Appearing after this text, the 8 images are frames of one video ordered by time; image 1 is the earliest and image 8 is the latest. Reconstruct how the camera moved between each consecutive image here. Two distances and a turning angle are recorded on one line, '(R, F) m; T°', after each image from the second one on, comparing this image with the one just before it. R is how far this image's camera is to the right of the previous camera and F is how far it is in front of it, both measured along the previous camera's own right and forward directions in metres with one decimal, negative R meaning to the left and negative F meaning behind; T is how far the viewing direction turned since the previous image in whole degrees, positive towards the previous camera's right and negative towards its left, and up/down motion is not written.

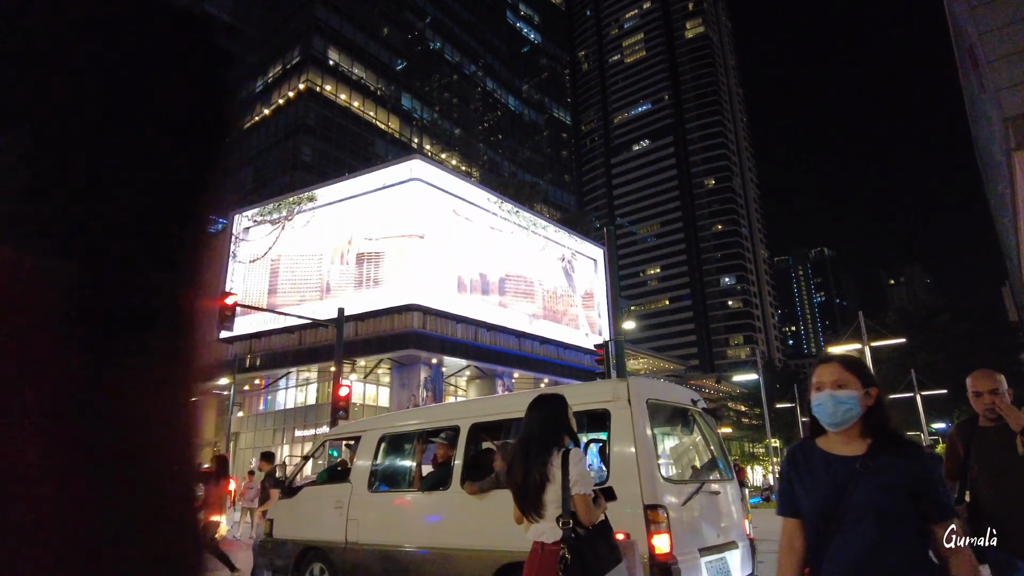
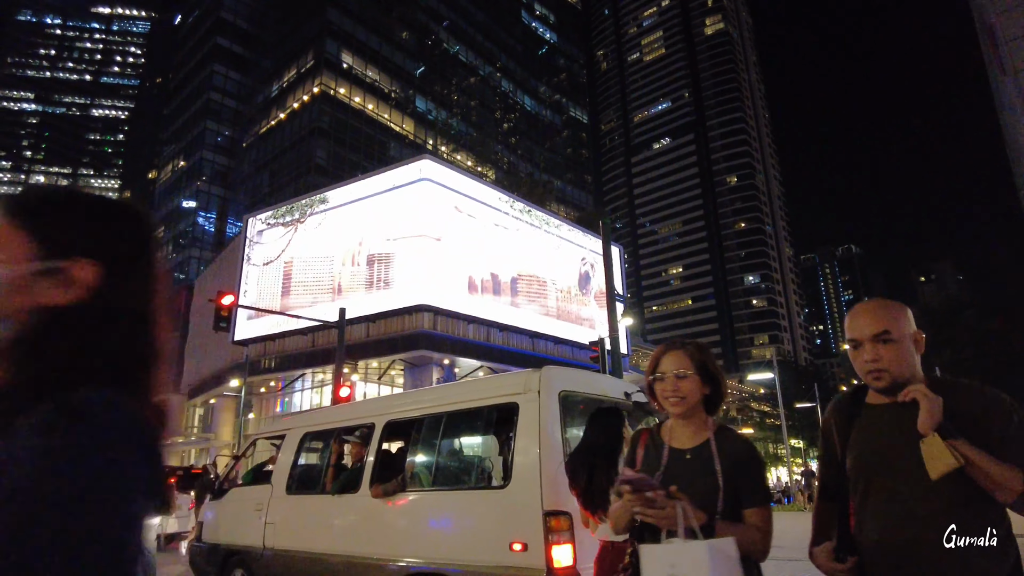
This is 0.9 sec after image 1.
(+0.6, +0.4) m; -2°
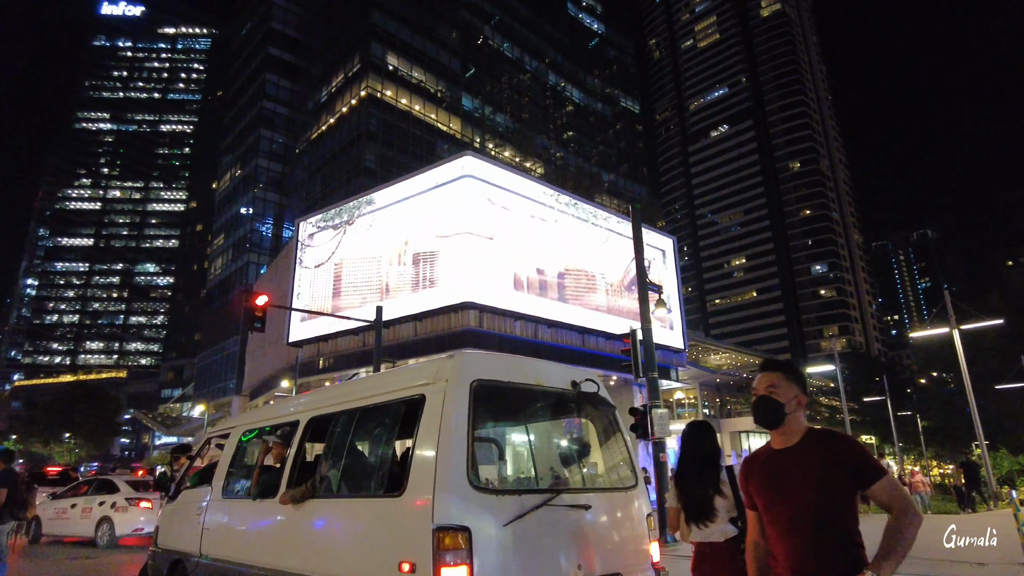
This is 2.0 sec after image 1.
(+0.4, +0.8) m; -5°
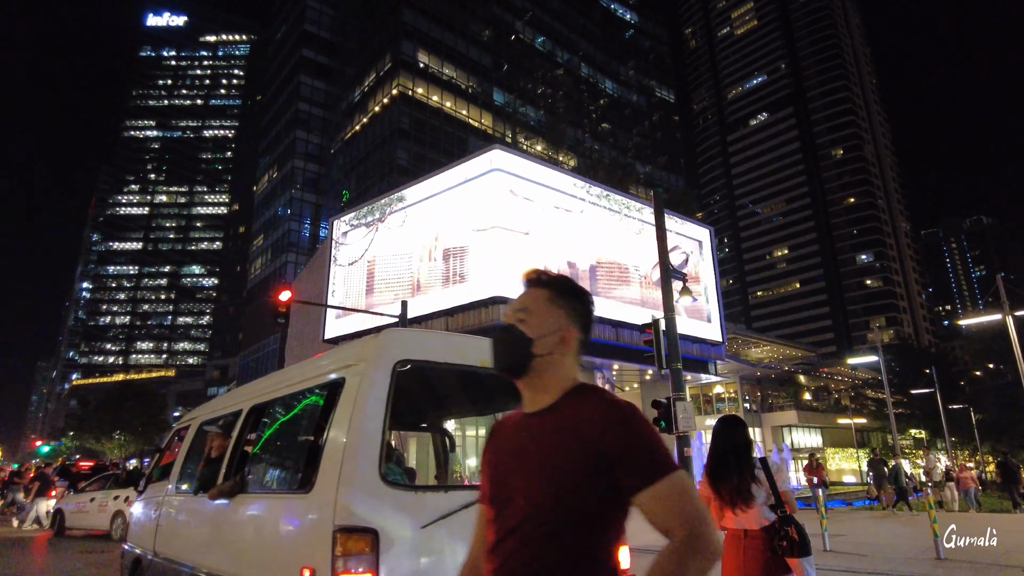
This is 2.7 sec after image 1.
(+0.3, +0.2) m; -3°
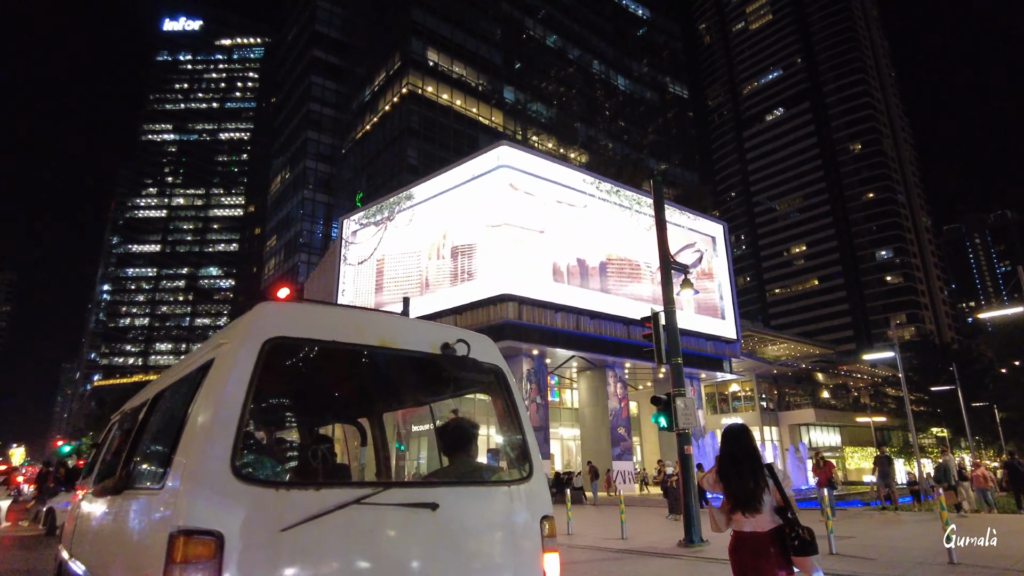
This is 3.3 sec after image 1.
(+0.4, +0.3) m; -1°
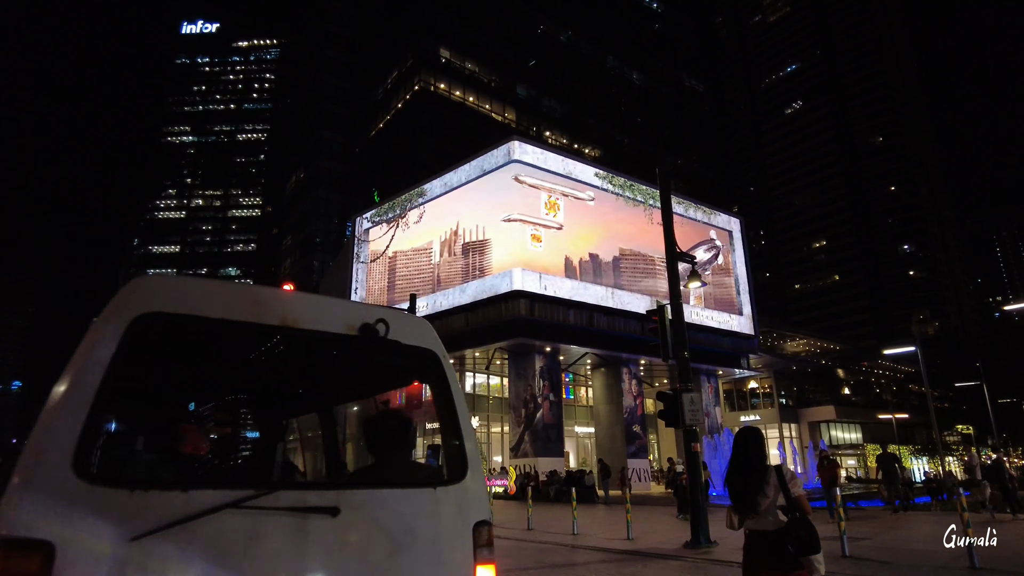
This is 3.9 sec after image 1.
(+0.3, +0.3) m; -2°
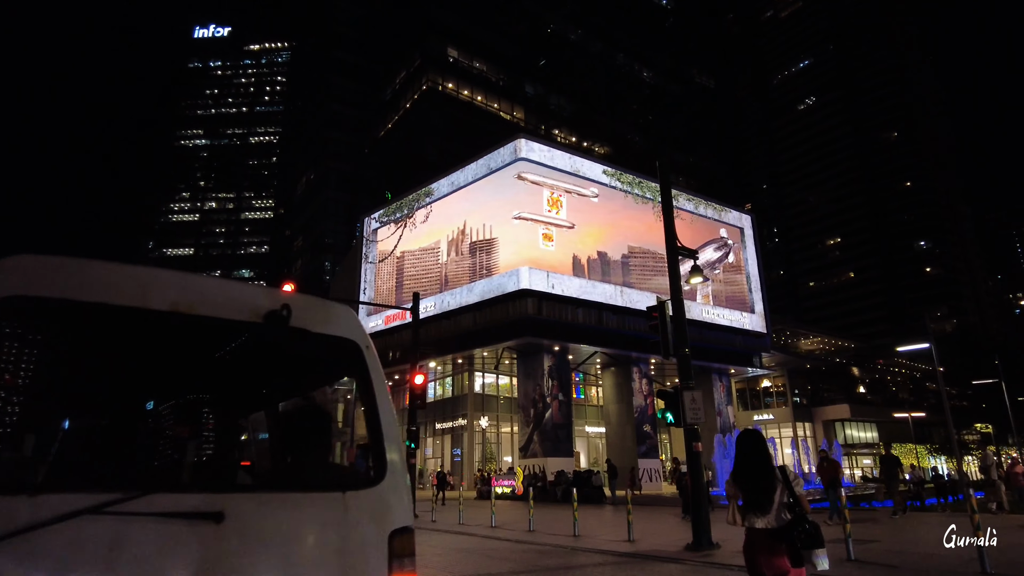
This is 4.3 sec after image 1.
(+0.3, +0.2) m; -1°
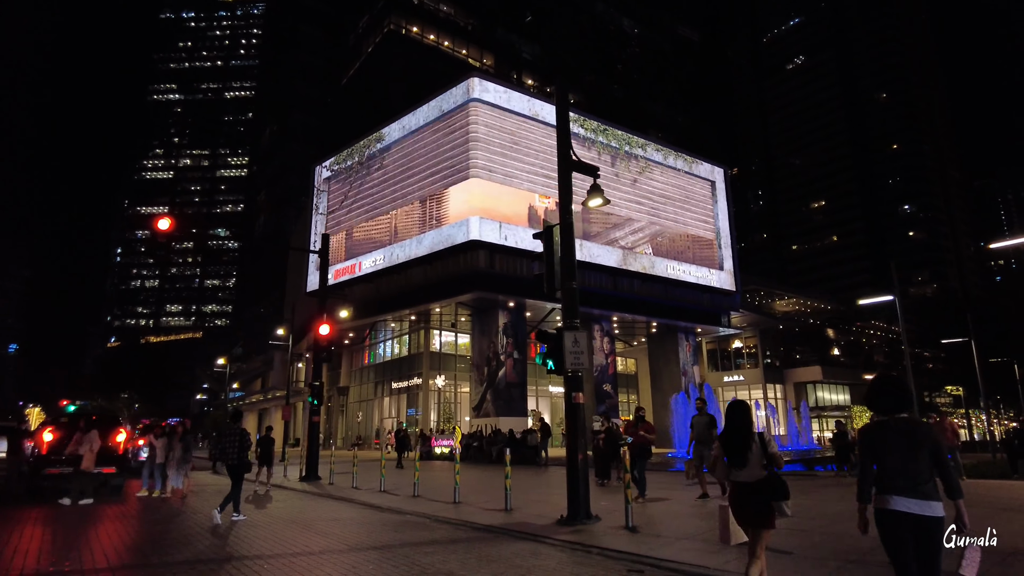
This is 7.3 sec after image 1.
(+1.9, +1.9) m; +1°
